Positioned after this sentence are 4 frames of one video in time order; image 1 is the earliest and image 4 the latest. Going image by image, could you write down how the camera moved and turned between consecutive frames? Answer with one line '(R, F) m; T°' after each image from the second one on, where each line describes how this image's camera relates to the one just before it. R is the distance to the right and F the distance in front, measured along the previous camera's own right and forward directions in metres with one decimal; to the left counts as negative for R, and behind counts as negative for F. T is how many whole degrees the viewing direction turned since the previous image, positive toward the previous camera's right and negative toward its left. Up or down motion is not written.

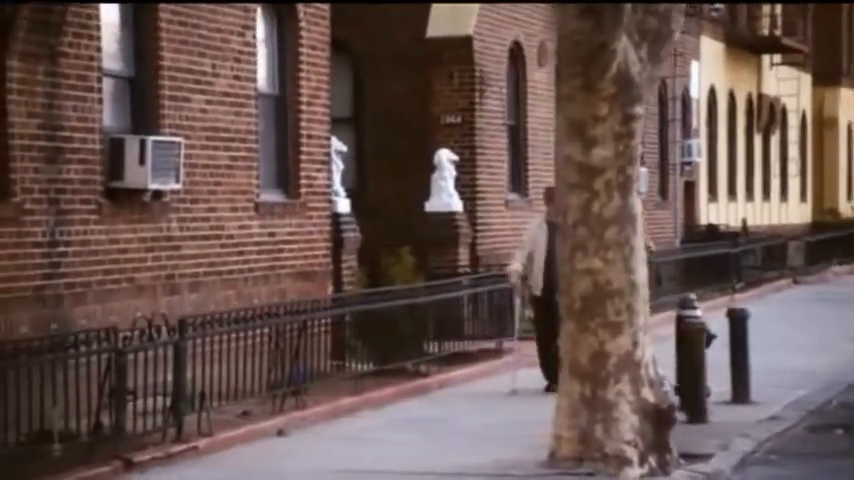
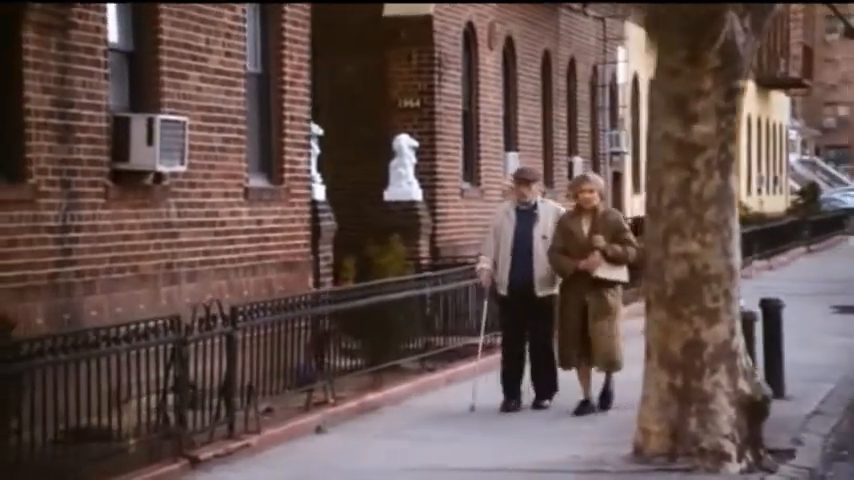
(-1.6, +0.8) m; +6°
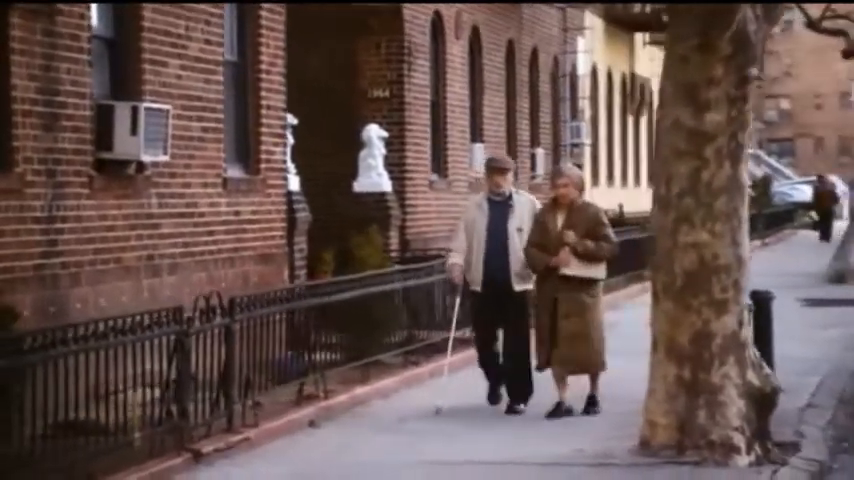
(-0.4, +0.2) m; +2°
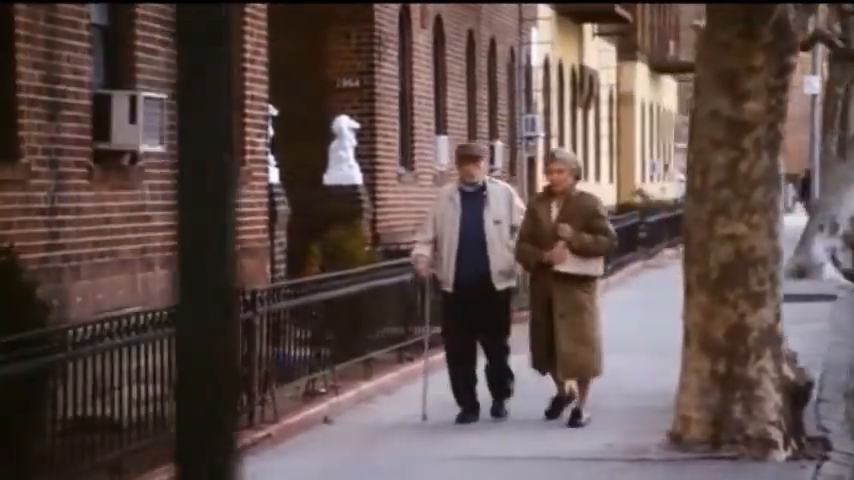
(-0.7, +0.3) m; +3°
